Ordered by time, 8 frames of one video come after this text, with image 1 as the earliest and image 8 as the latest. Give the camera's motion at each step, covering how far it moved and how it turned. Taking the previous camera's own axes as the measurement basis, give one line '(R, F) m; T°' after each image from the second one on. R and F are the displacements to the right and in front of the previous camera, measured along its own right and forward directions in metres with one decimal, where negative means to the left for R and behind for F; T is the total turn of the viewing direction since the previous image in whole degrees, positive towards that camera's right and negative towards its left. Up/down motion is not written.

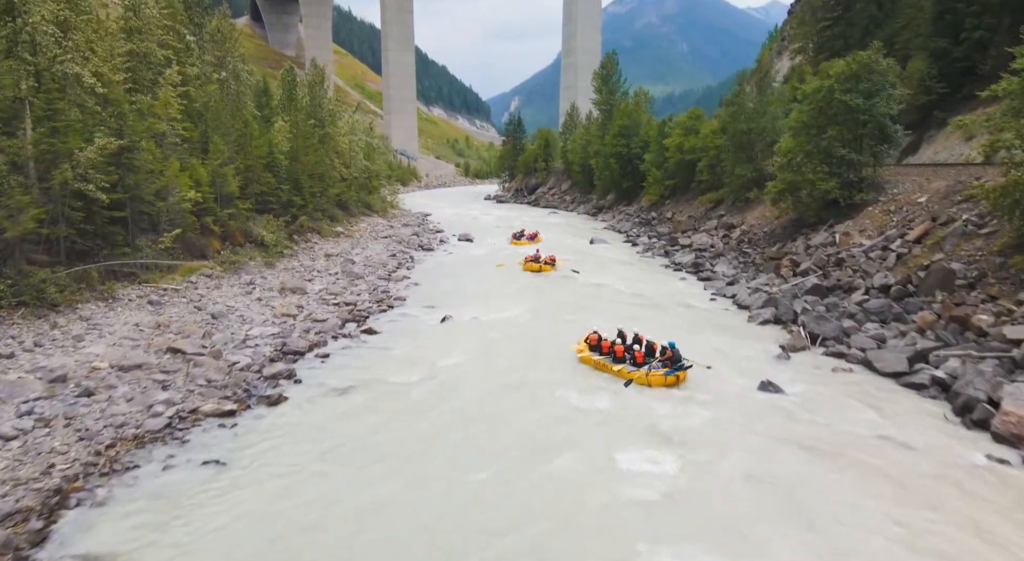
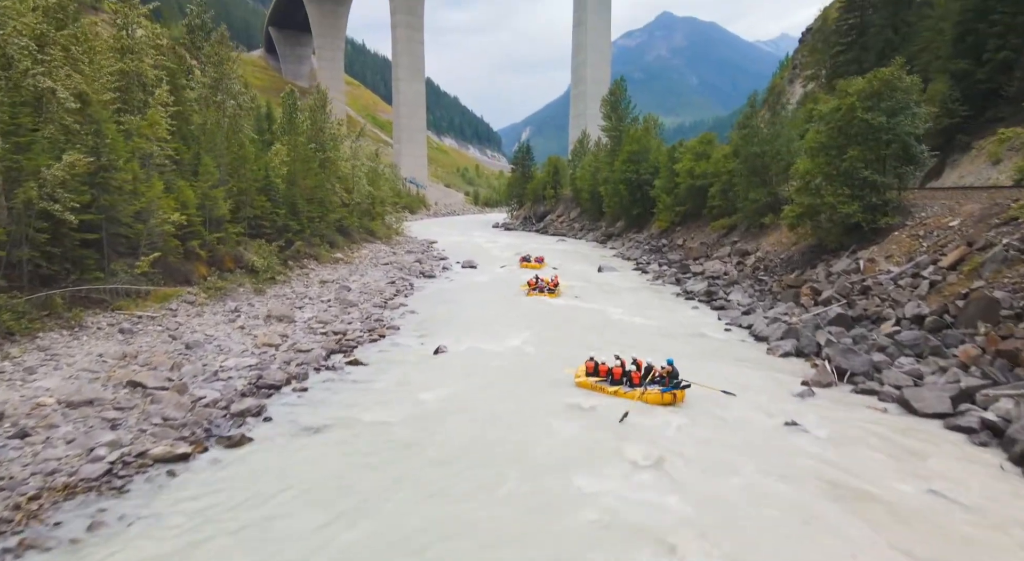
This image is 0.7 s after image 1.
(+0.3, +1.2) m; -1°
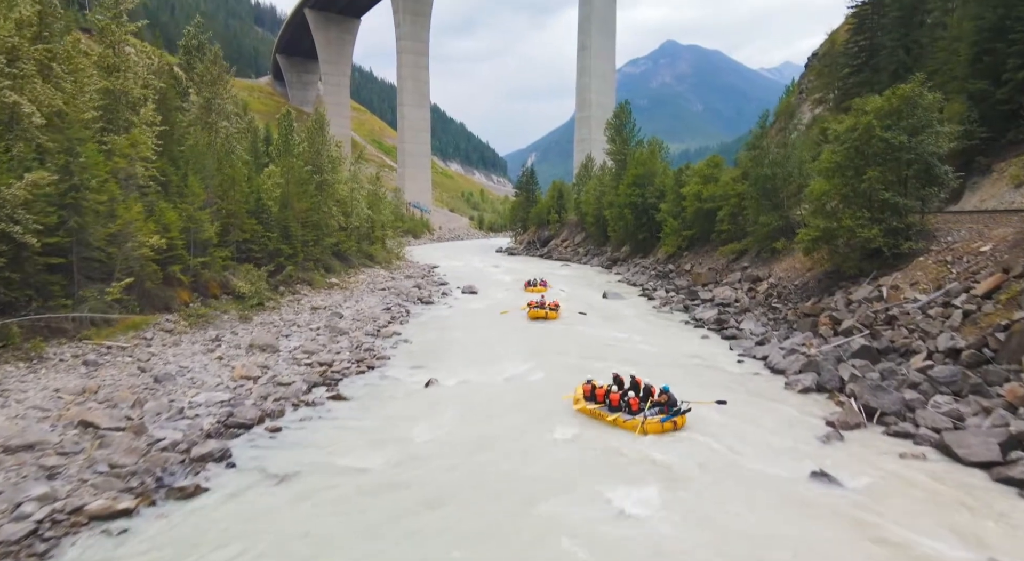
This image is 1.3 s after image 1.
(+0.2, +1.2) m; -1°
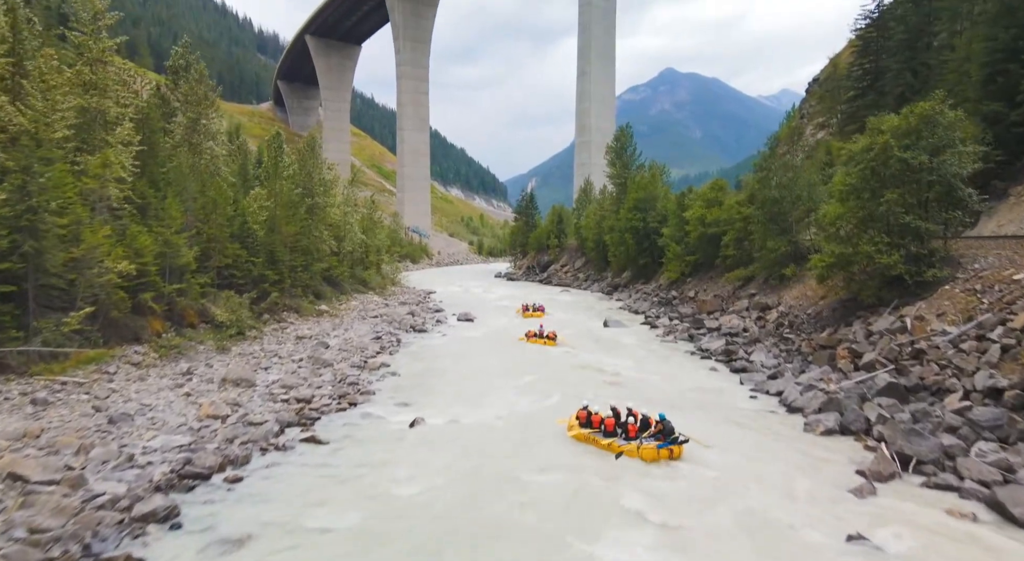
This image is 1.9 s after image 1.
(+0.2, +1.3) m; 0°
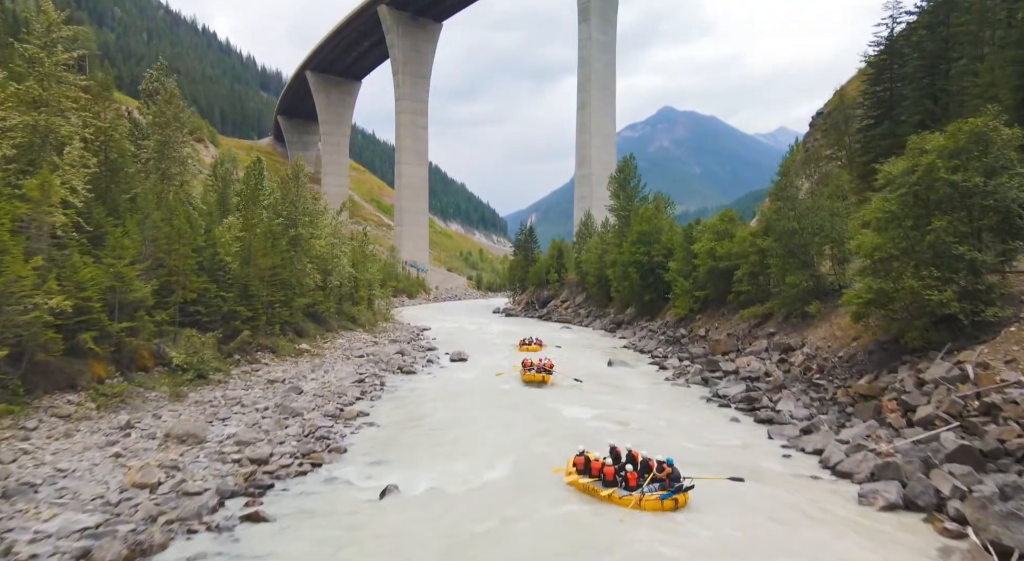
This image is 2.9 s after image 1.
(+0.1, +2.3) m; 0°
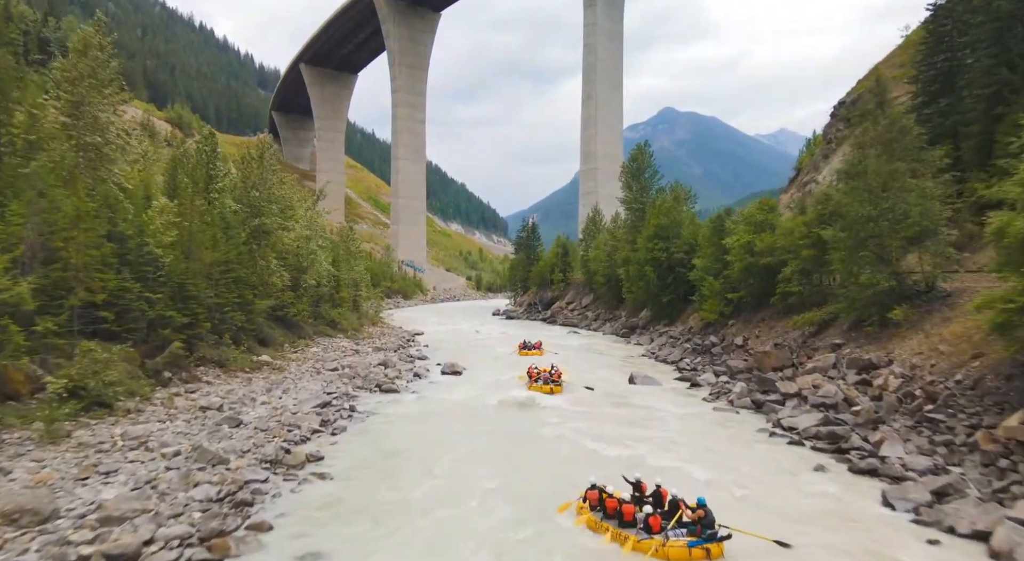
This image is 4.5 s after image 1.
(-0.1, +4.9) m; 0°
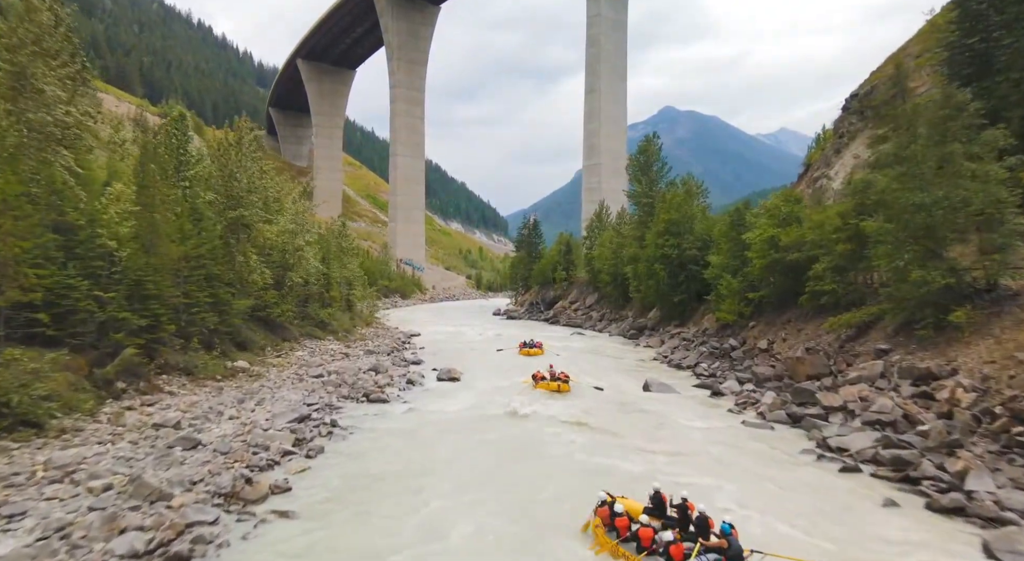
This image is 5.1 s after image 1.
(-0.1, +2.3) m; 0°
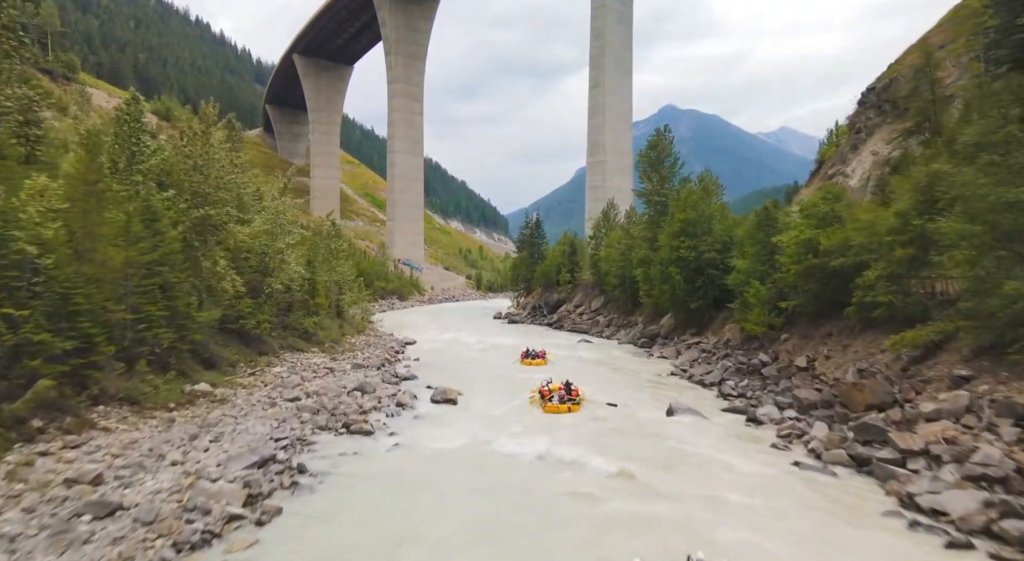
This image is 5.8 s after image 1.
(-0.1, +3.0) m; 0°
